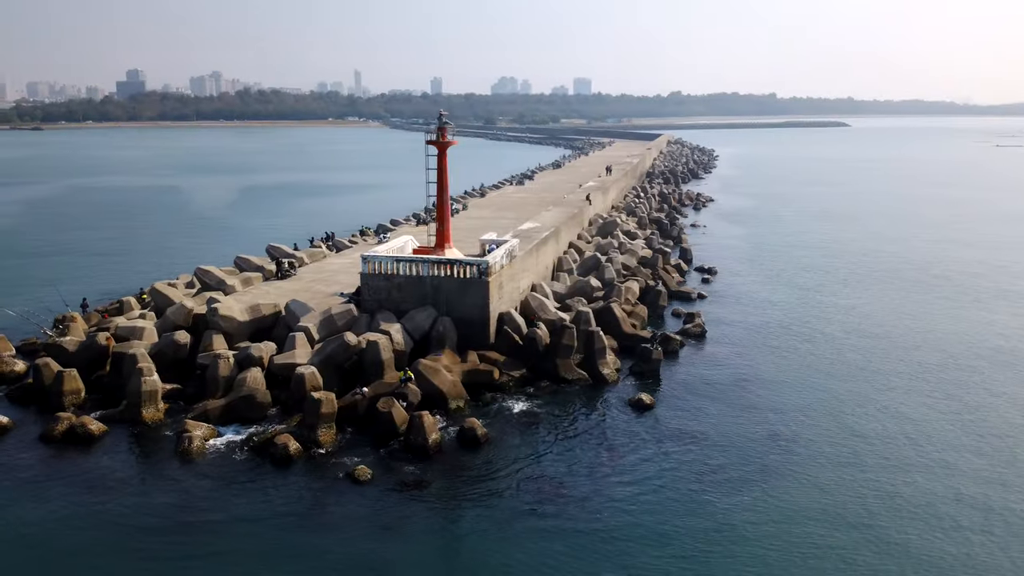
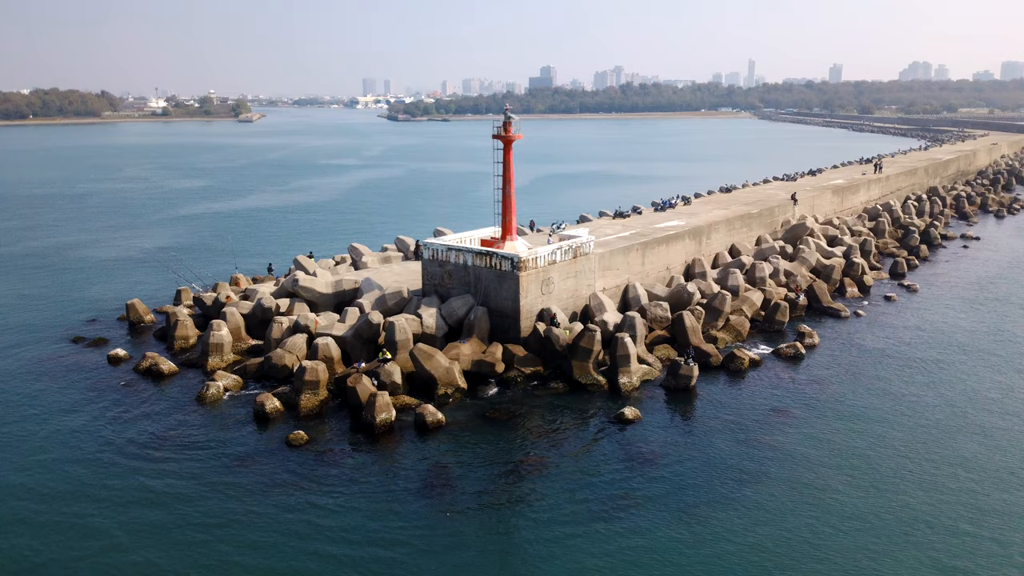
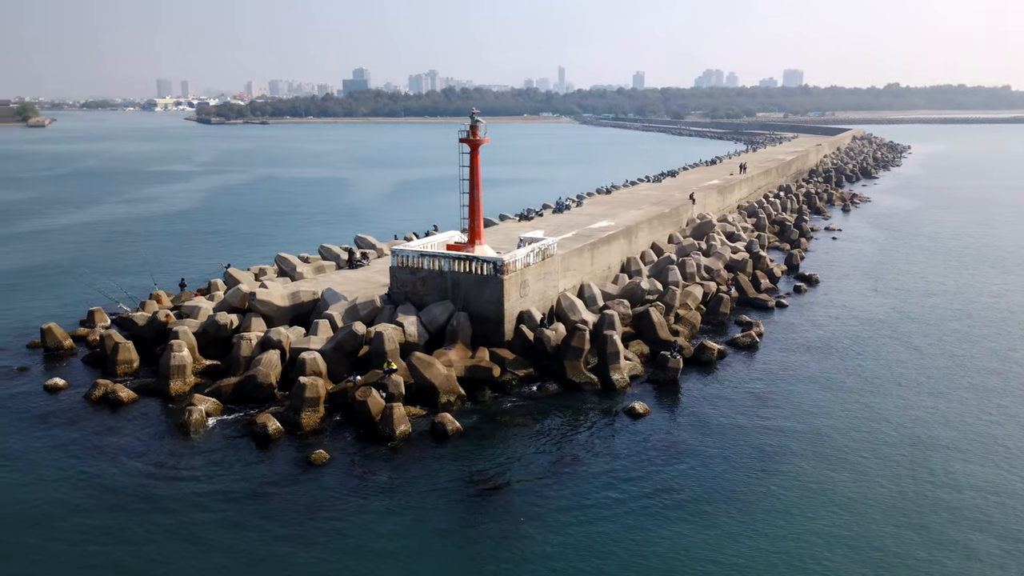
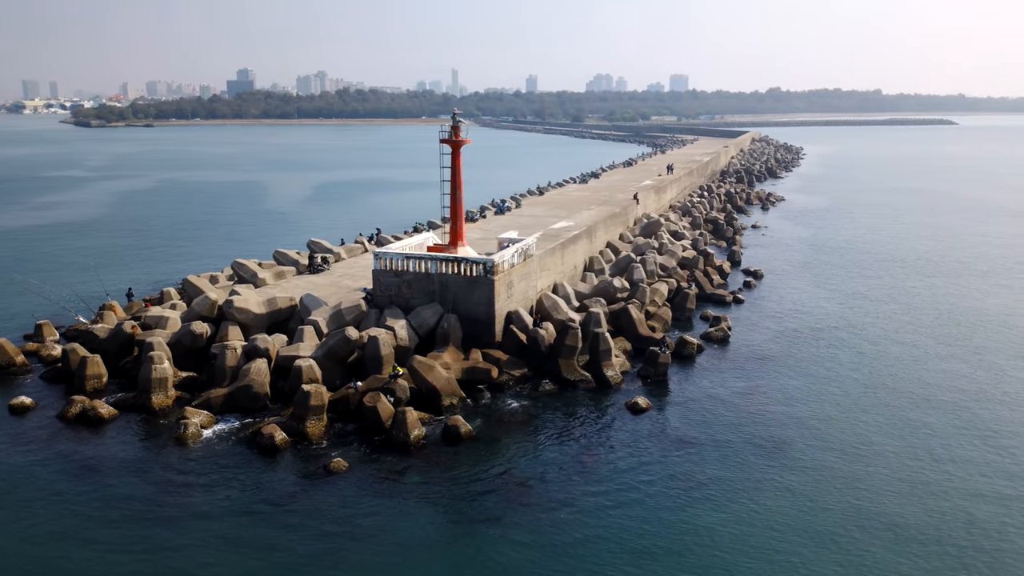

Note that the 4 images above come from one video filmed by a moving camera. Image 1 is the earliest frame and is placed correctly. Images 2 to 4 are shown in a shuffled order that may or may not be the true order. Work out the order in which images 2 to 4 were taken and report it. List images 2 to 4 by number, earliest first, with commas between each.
4, 3, 2
